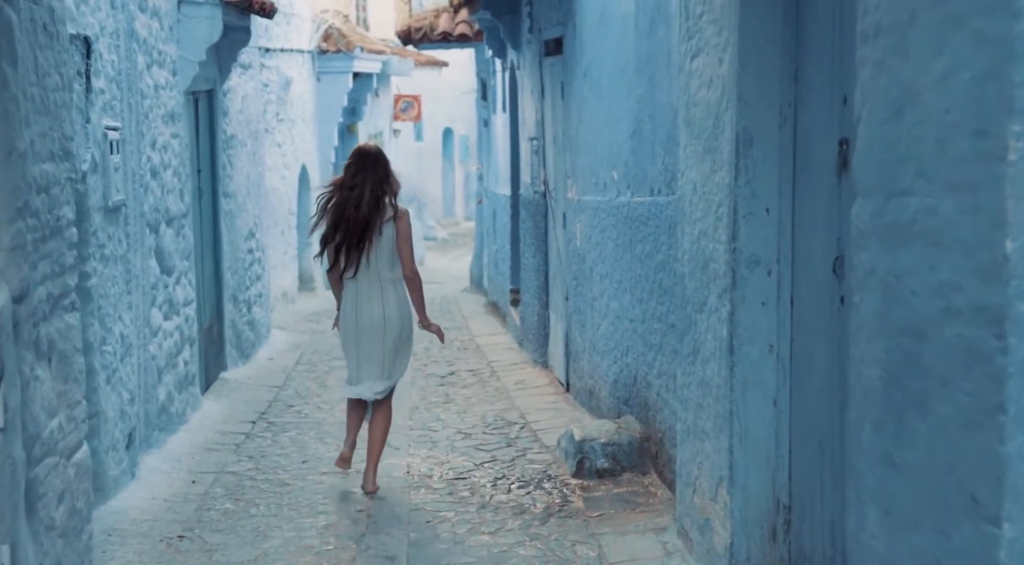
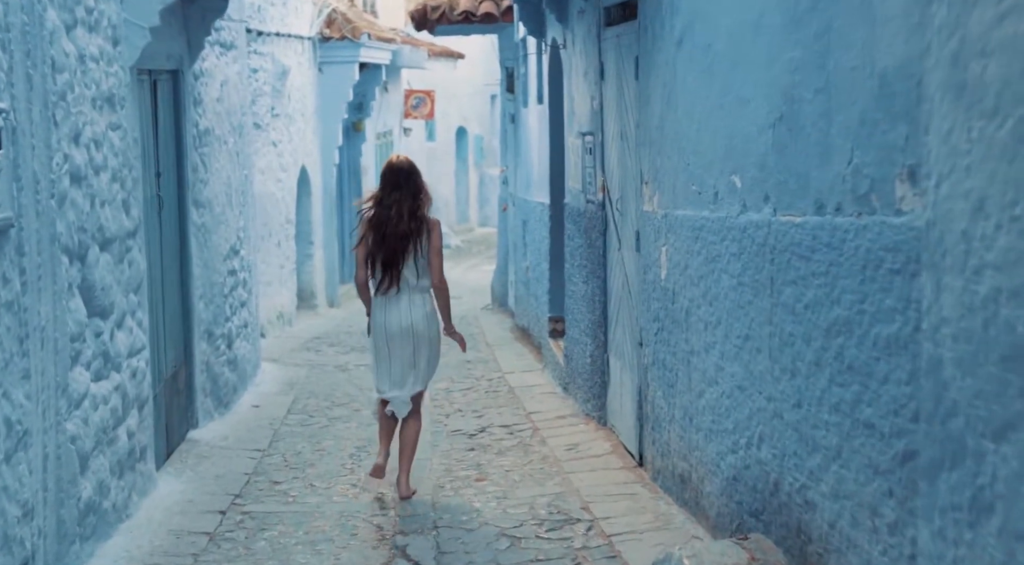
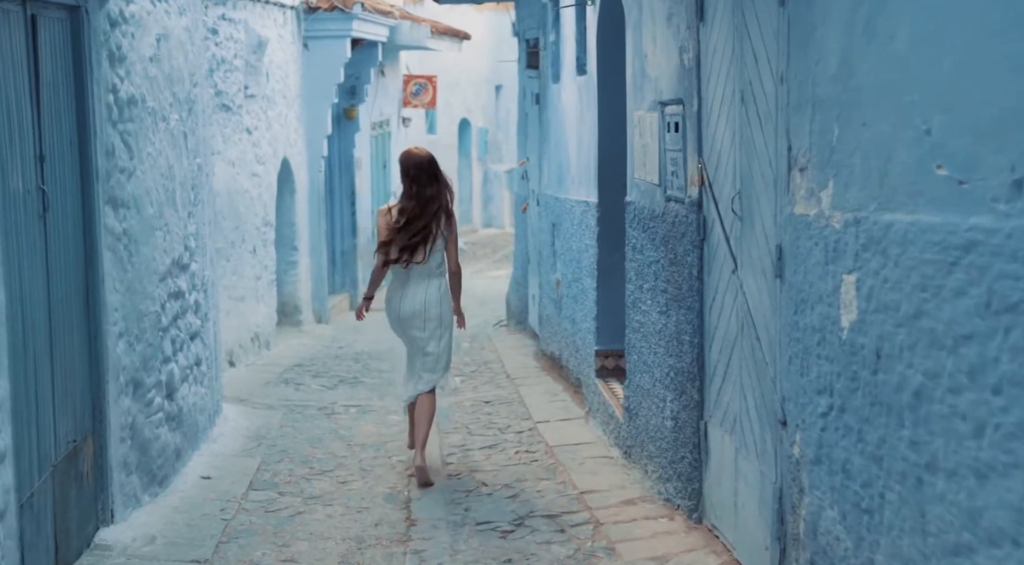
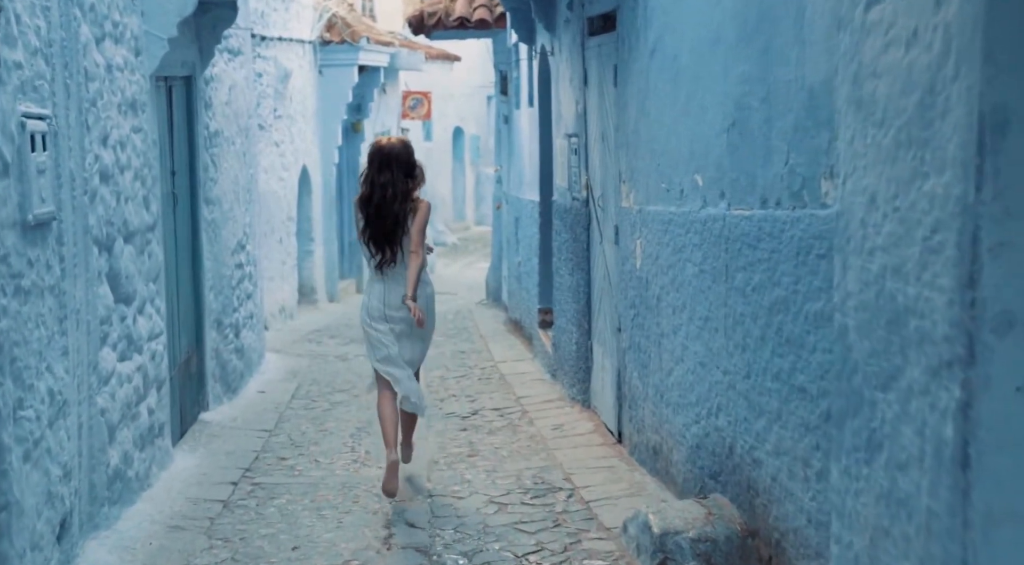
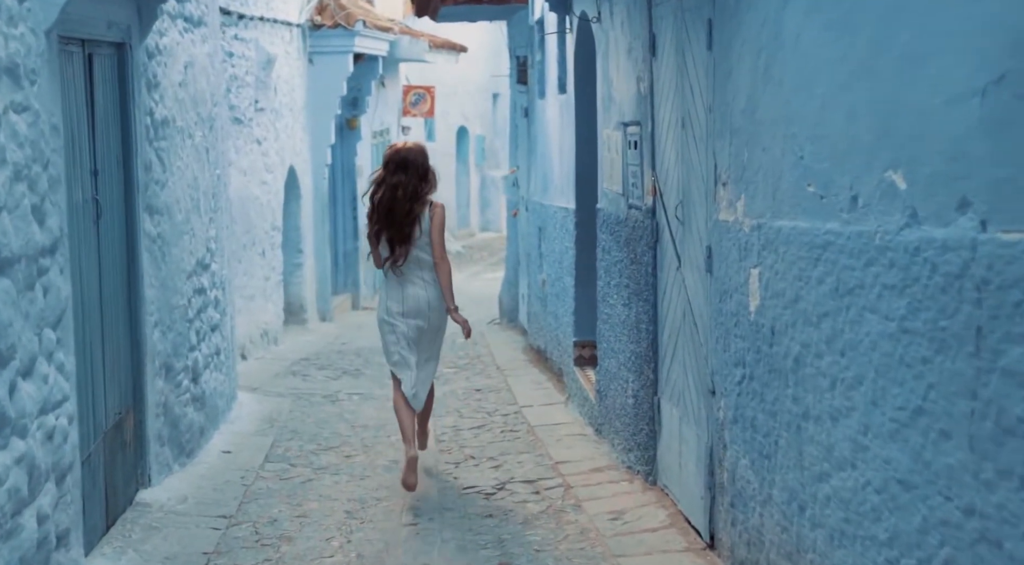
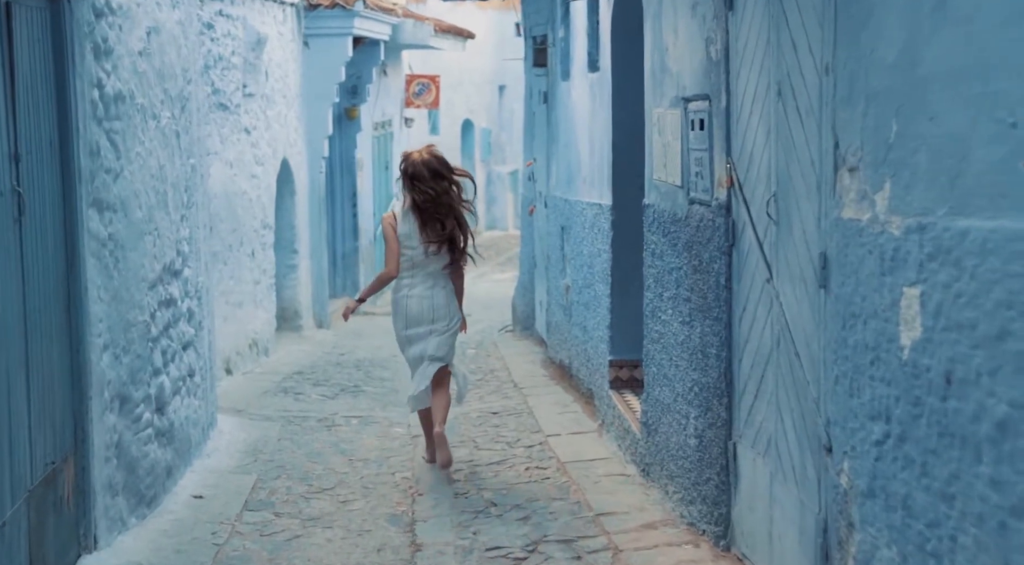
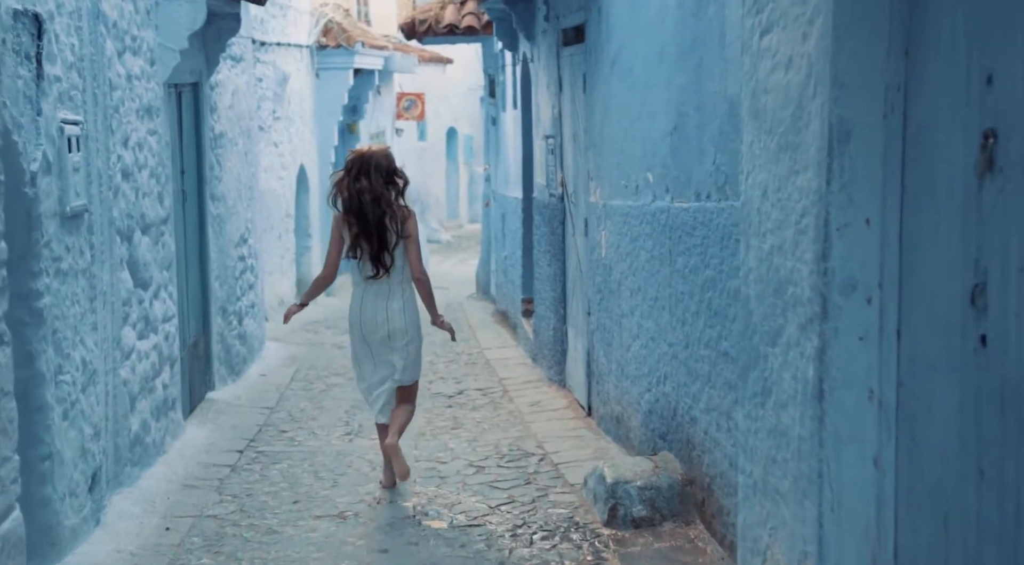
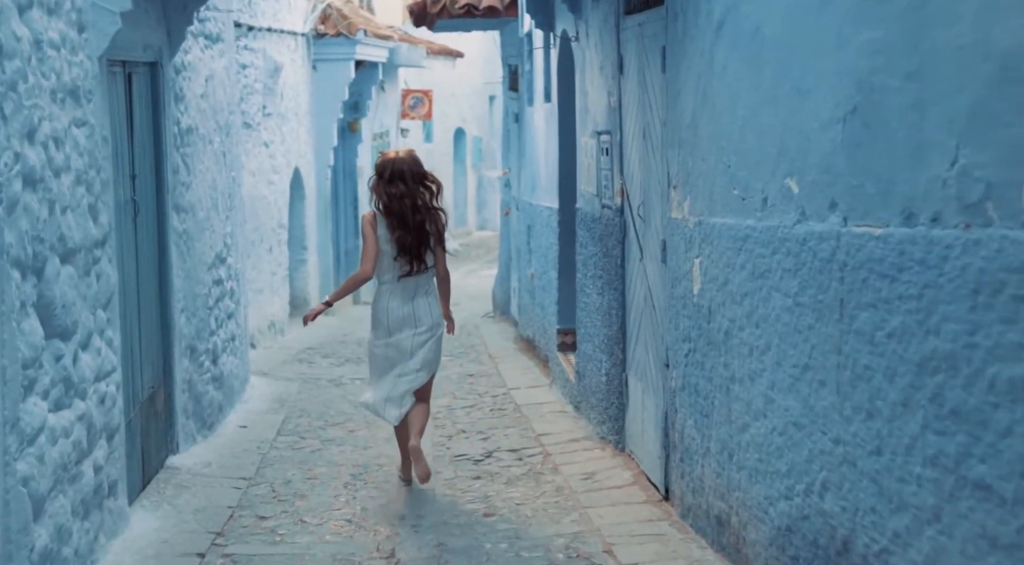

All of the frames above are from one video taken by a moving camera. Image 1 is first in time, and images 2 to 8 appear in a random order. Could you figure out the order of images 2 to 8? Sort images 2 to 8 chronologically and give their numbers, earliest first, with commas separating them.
7, 4, 2, 8, 5, 3, 6
